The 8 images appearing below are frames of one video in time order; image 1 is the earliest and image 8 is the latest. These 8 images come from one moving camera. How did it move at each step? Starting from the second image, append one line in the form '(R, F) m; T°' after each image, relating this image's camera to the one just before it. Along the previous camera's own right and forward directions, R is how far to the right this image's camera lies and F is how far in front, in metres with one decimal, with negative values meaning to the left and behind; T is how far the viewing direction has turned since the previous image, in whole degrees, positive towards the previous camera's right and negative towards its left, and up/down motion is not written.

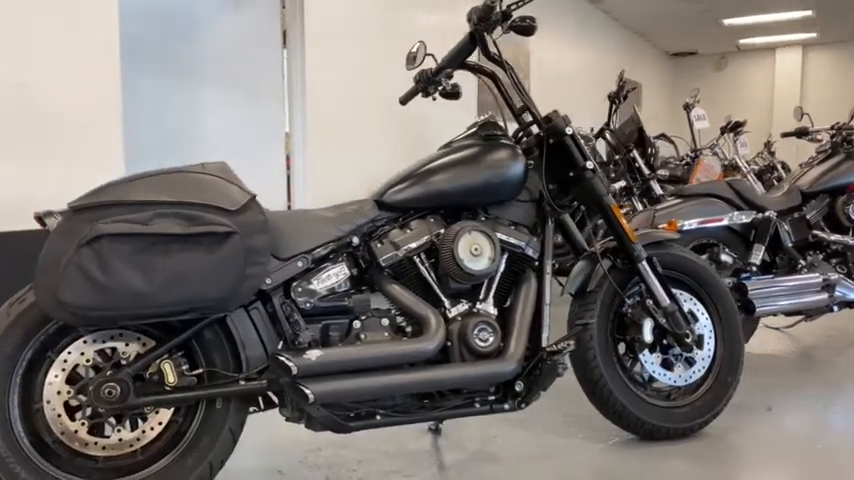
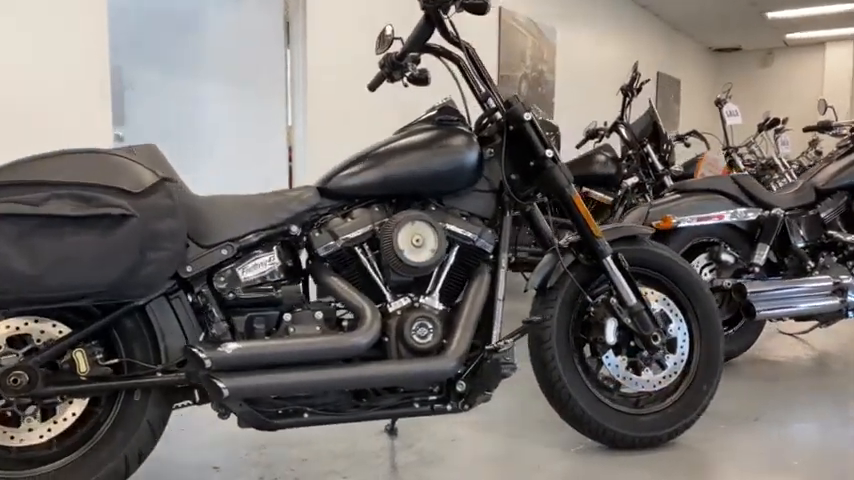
(+0.3, +0.1) m; -4°
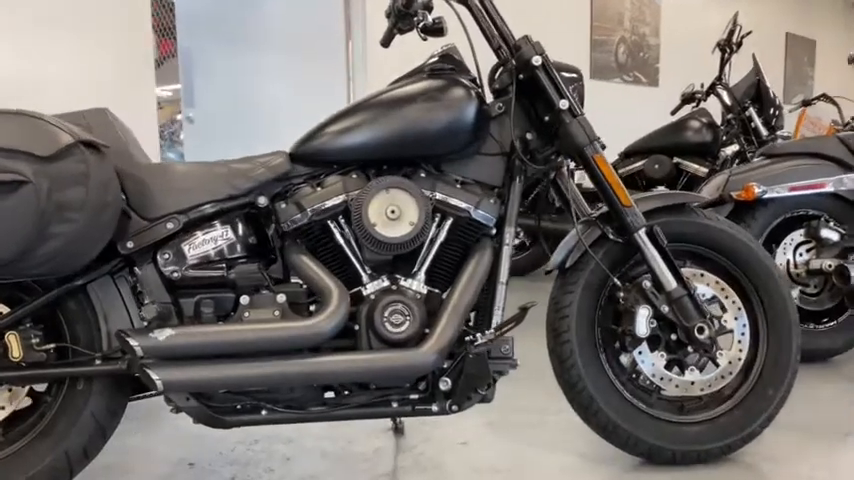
(+0.3, +0.3) m; -10°
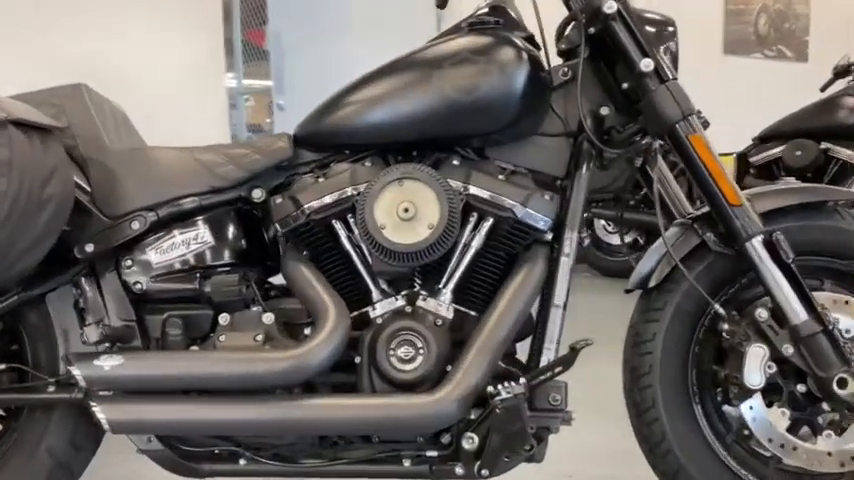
(+0.2, +0.4) m; -10°
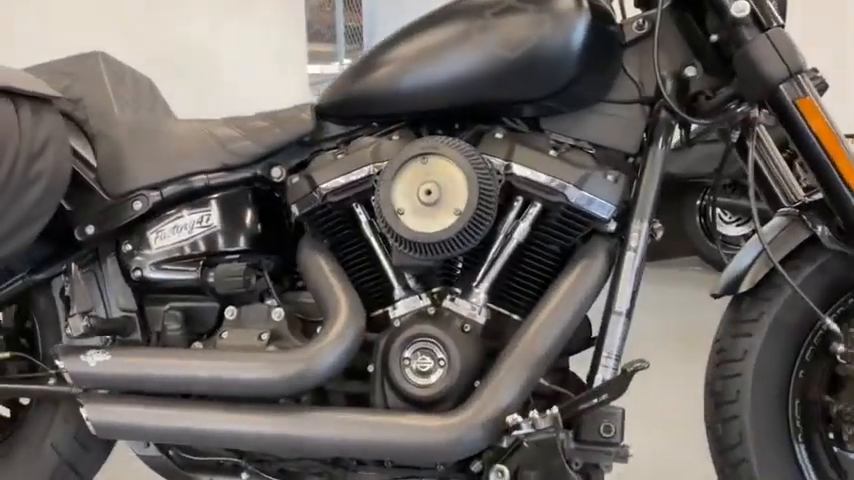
(+0.1, +0.2) m; -9°
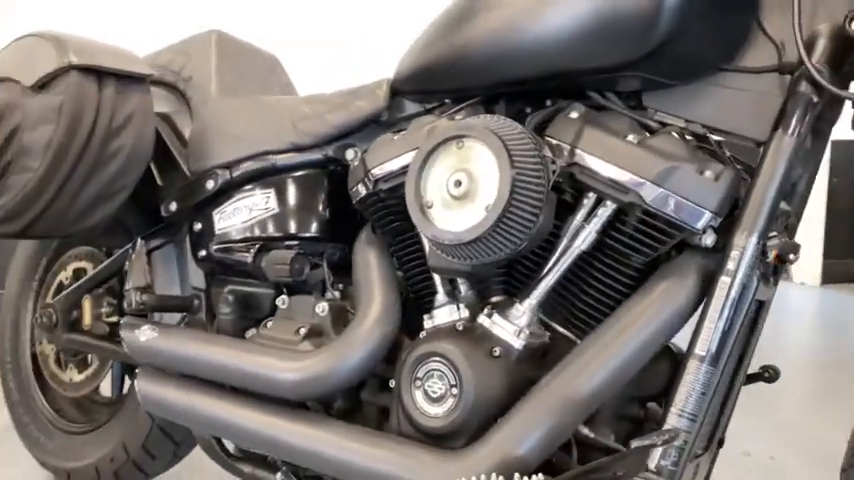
(+0.3, +0.2) m; -21°
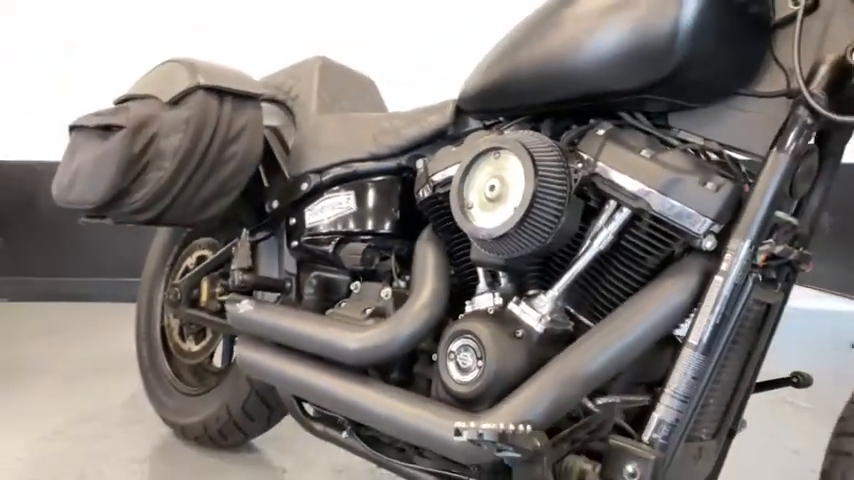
(+0.1, -0.1) m; -10°
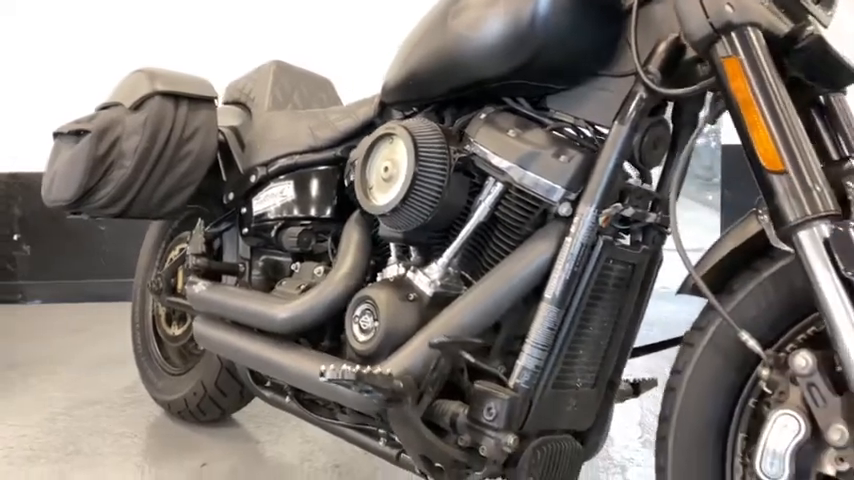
(+0.2, -0.1) m; -4°
